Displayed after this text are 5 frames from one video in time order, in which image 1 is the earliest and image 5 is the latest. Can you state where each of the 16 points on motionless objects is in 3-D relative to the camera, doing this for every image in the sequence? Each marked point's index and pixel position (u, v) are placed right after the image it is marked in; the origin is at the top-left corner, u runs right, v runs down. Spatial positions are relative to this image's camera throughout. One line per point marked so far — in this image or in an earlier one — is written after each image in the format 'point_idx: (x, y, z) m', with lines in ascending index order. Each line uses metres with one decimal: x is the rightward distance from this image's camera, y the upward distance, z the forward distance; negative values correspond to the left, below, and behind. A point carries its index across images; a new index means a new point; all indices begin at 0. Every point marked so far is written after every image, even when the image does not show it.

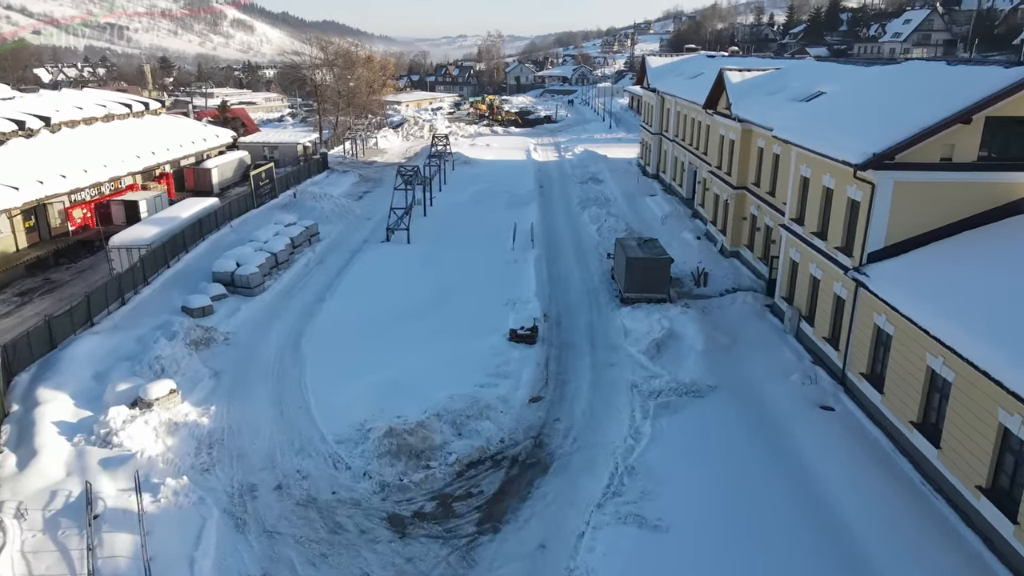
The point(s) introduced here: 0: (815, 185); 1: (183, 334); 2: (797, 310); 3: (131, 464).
0: (+7.9, +2.7, +18.2) m
1: (-8.8, -1.3, +18.4) m
2: (+7.7, -0.6, +18.7) m
3: (-7.1, -3.3, +12.8) m
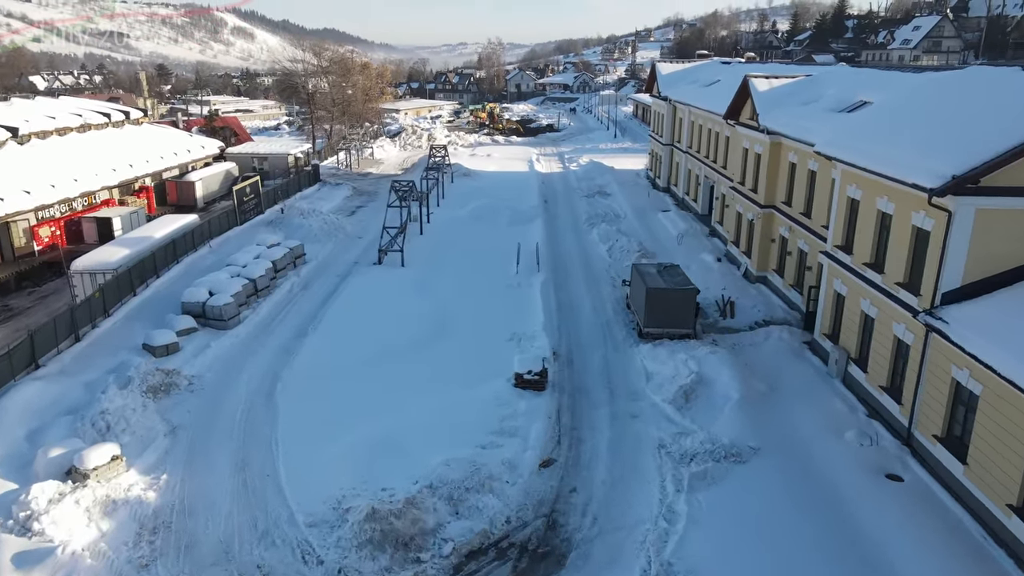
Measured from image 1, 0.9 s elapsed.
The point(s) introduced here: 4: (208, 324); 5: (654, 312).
0: (+8.1, +1.8, +15.8) m
1: (-8.6, -2.1, +16.0) m
2: (+7.9, -1.5, +16.3) m
3: (-6.9, -4.1, +10.4) m
4: (-8.8, -1.0, +20.0) m
5: (+3.8, -0.6, +18.6) m
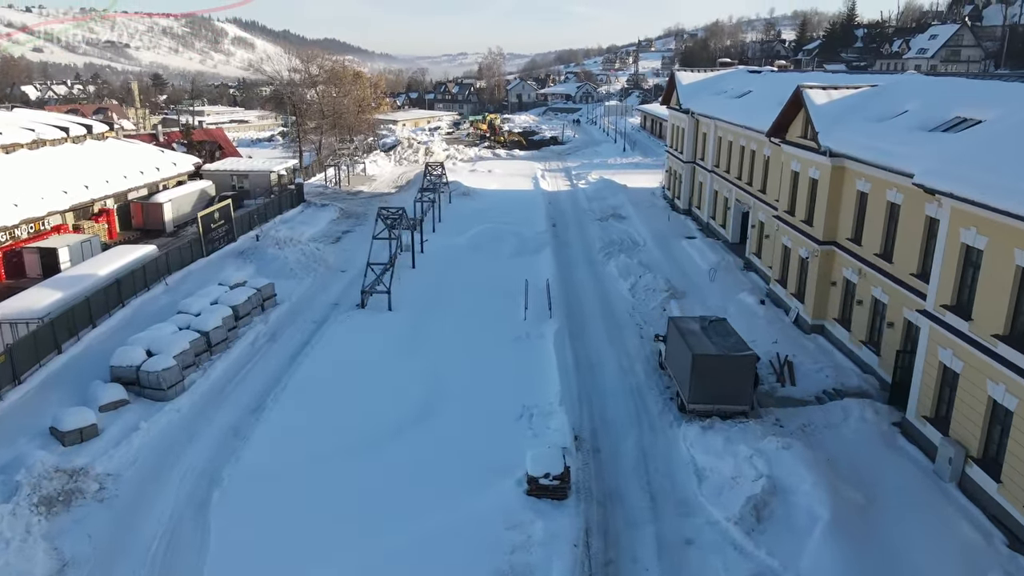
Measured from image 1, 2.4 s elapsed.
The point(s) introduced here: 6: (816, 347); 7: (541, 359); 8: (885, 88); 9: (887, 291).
0: (+8.3, +0.5, +12.0) m
1: (-8.4, -3.5, +12.1) m
2: (+8.1, -2.9, +12.4) m
3: (-6.7, -5.4, +6.4) m
4: (-8.6, -2.5, +16.1) m
5: (+4.0, -2.0, +14.7) m
6: (+8.2, -1.6, +18.6) m
7: (+0.8, -1.9, +18.4) m
8: (+10.1, +5.4, +18.8) m
9: (+8.8, -0.1, +16.2) m
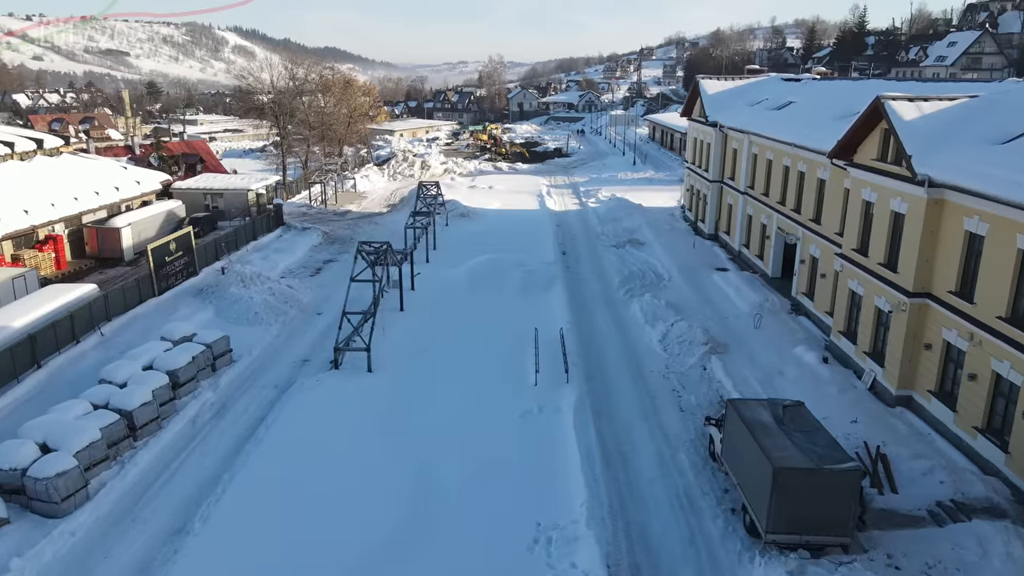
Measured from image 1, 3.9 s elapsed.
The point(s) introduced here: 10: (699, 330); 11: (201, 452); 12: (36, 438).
0: (+8.5, -0.9, +8.0) m
1: (-8.2, -4.8, +8.1) m
2: (+8.3, -4.2, +8.4) m
3: (-6.5, -6.6, +2.4) m
4: (-8.4, -3.8, +12.0) m
5: (+4.2, -3.4, +10.7) m
6: (+8.4, -3.0, +14.6) m
7: (+1.0, -3.2, +14.4) m
8: (+10.3, +4.1, +14.9) m
9: (+9.0, -1.4, +12.2) m
10: (+5.3, -1.2, +19.6) m
11: (-6.5, -3.4, +14.4) m
12: (-8.8, -2.8, +12.7) m
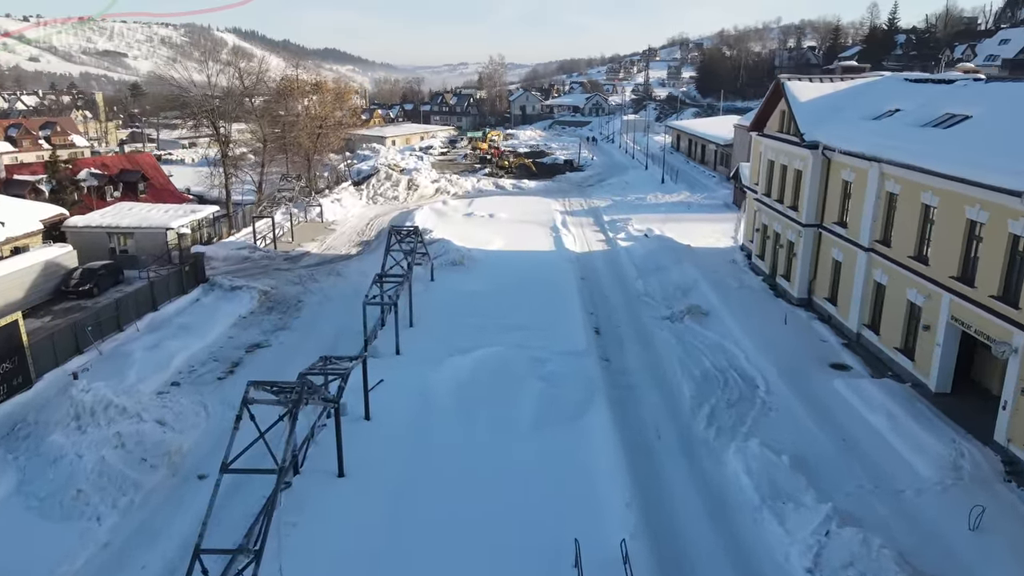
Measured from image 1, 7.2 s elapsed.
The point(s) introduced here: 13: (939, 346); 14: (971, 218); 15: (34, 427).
0: (+8.8, -3.6, -1.2) m
1: (-7.9, -7.5, -1.1) m
2: (+8.6, -6.9, -0.8) m
3: (-6.2, -9.4, -6.8) m
4: (-8.1, -6.5, +2.9) m
5: (+4.5, -6.1, +1.6) m
6: (+8.7, -5.7, +5.4) m
7: (+1.3, -6.0, +5.3) m
8: (+10.7, +1.3, +5.8) m
9: (+9.3, -4.2, +3.0) m
10: (+5.6, -4.0, +10.5) m
11: (-6.2, -6.1, +5.2) m
12: (-8.5, -5.5, +3.6) m
13: (+9.5, -1.4, +15.2) m
14: (+9.6, +1.4, +14.3) m
15: (-9.5, -2.7, +13.8) m
